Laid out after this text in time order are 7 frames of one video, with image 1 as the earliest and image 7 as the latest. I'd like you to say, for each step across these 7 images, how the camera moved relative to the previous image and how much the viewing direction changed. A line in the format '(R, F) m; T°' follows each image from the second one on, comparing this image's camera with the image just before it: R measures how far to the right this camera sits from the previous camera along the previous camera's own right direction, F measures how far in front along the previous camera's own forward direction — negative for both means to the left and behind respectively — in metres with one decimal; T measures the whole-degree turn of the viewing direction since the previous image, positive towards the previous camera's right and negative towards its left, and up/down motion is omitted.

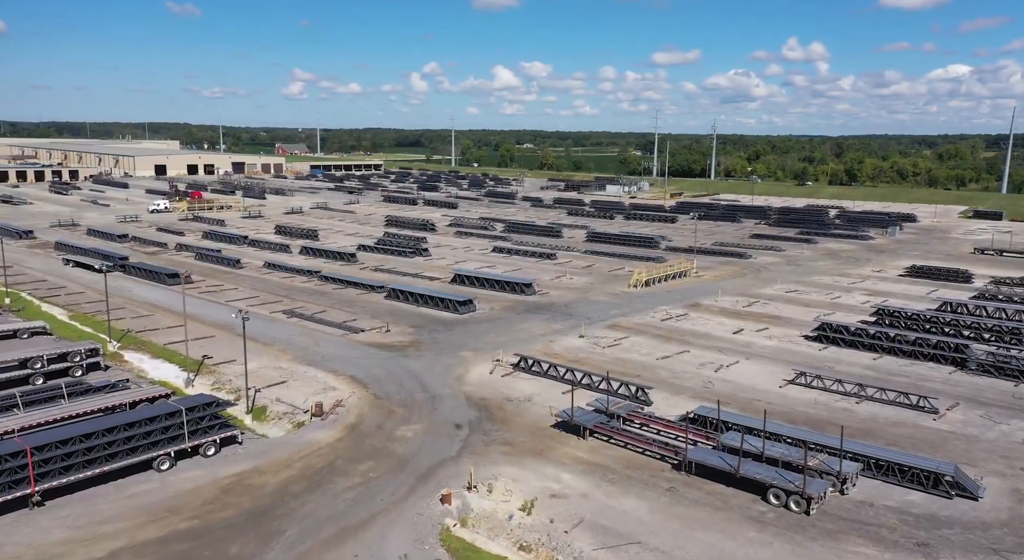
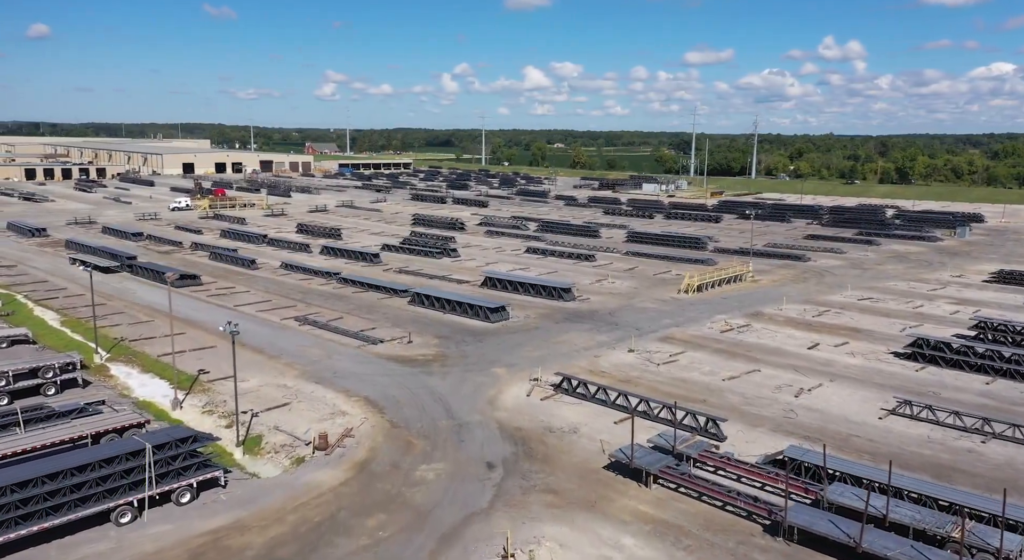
(-0.4, +4.4) m; -2°
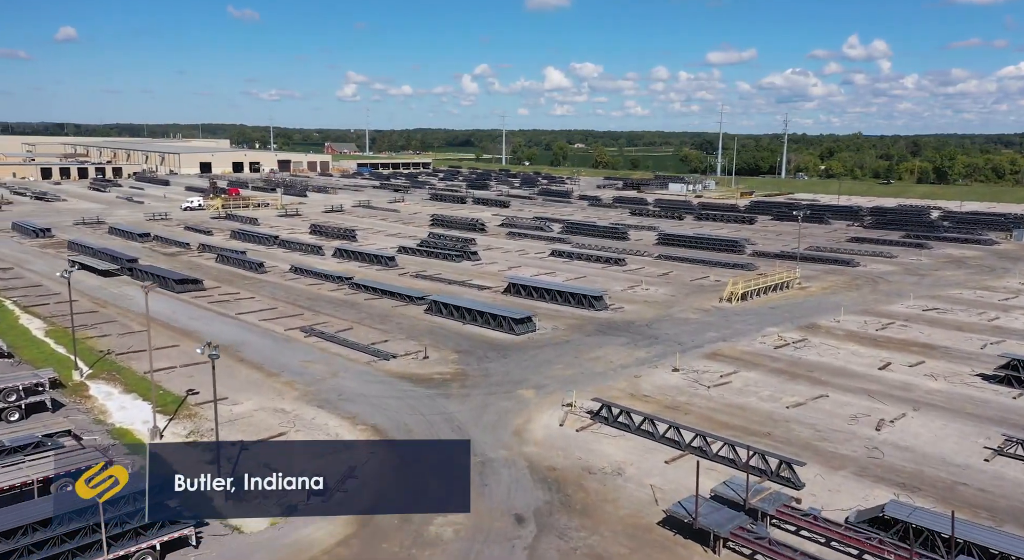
(-0.3, +3.5) m; -1°
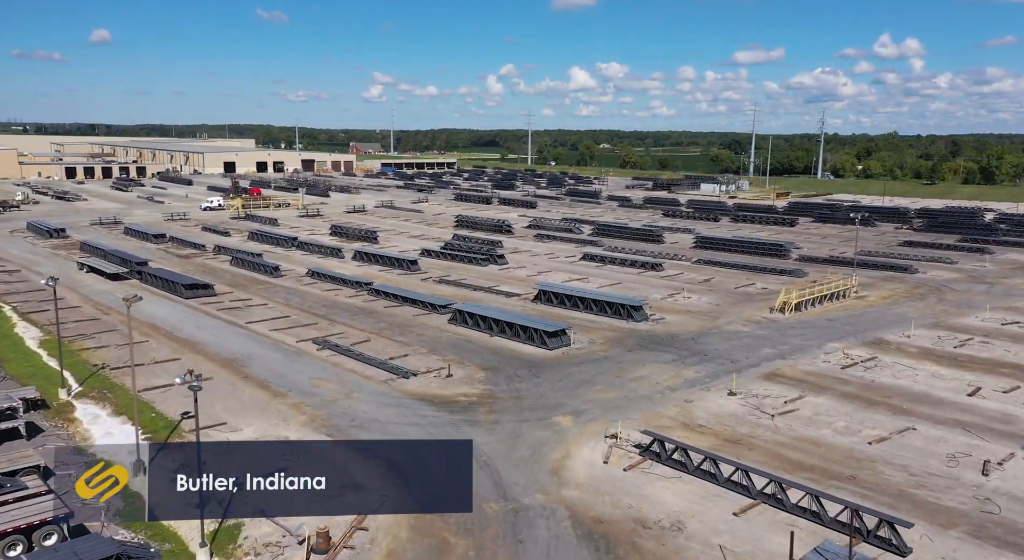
(-0.3, +3.0) m; -2°
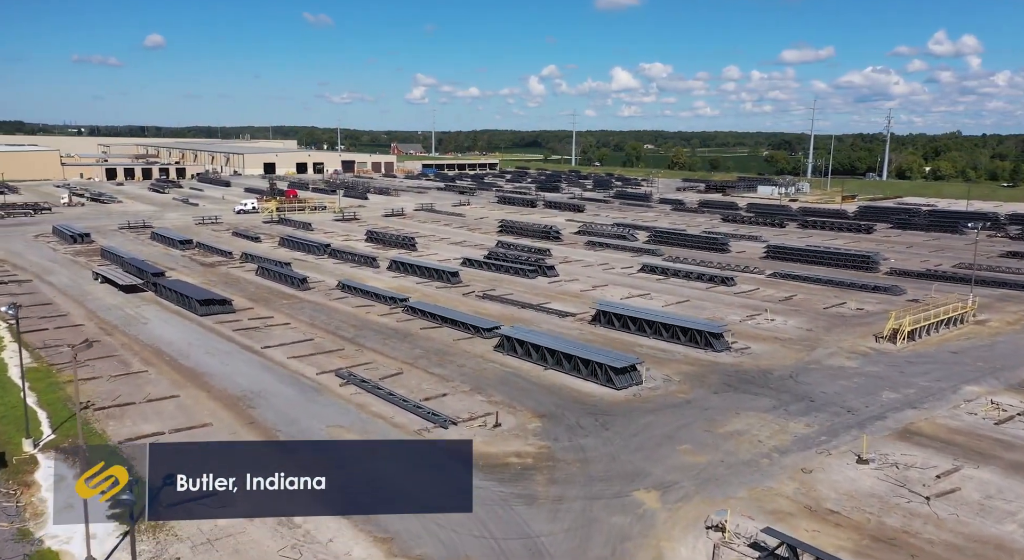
(-0.6, +4.9) m; -3°
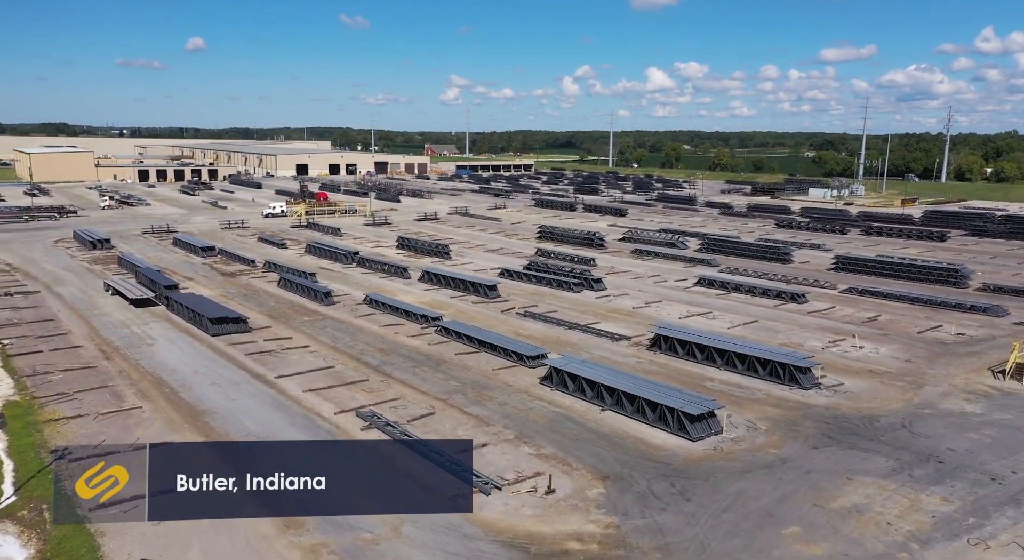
(-0.6, +4.0) m; -2°
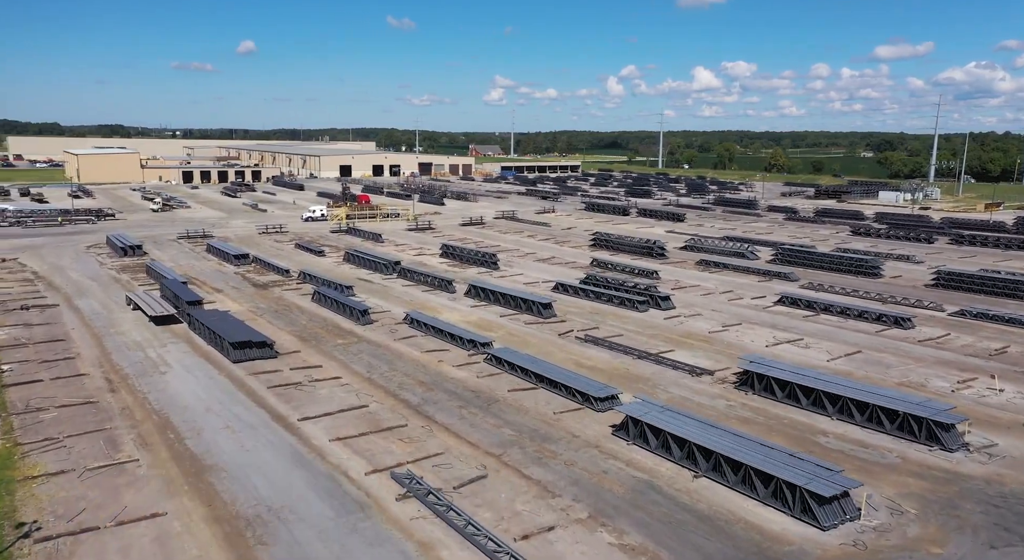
(-0.7, +4.2) m; -3°
